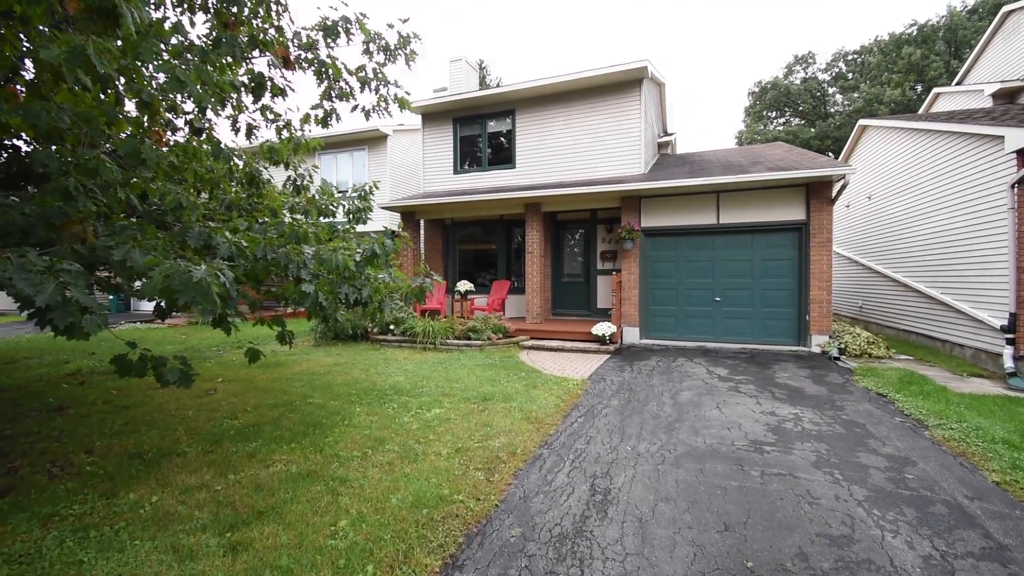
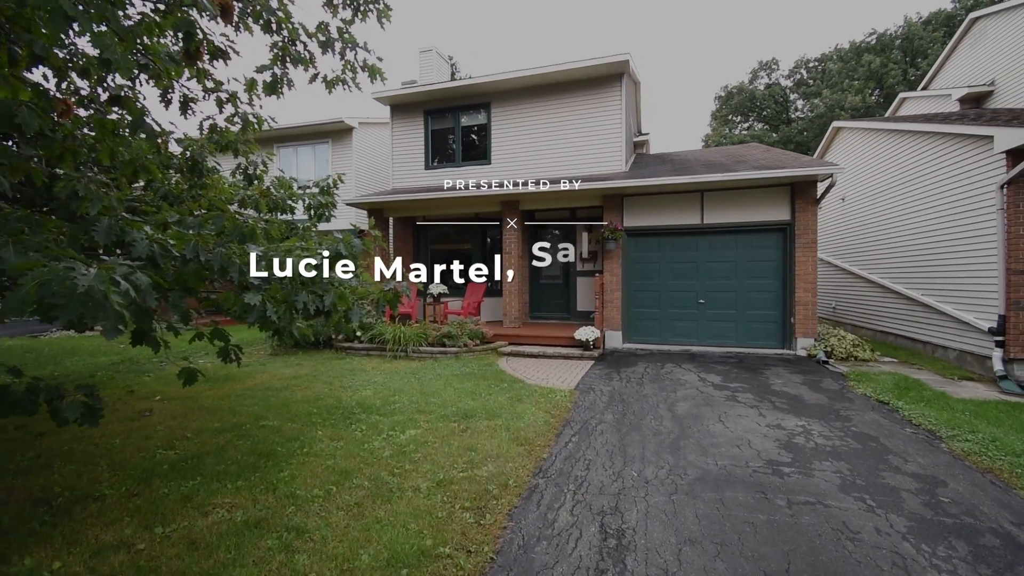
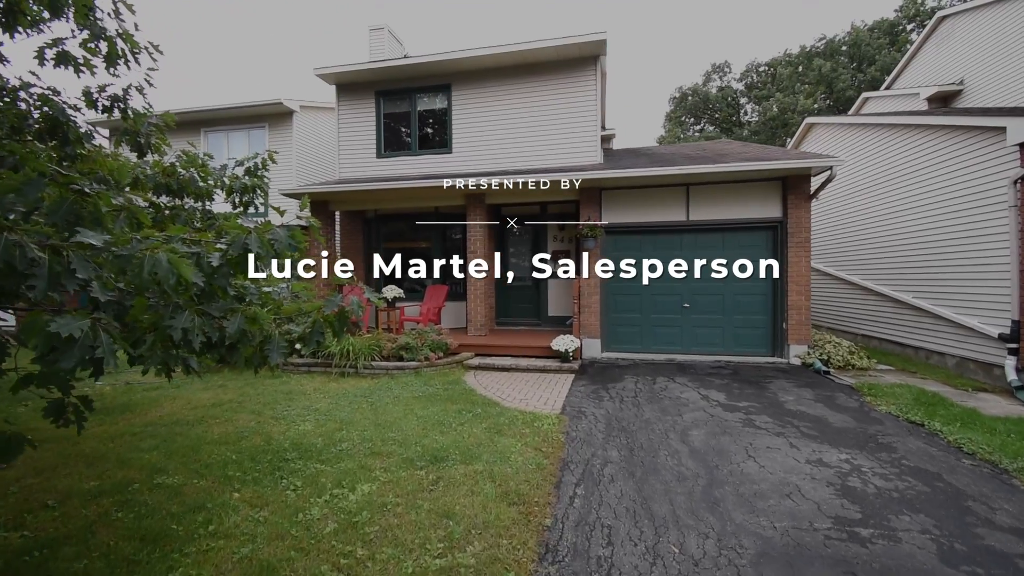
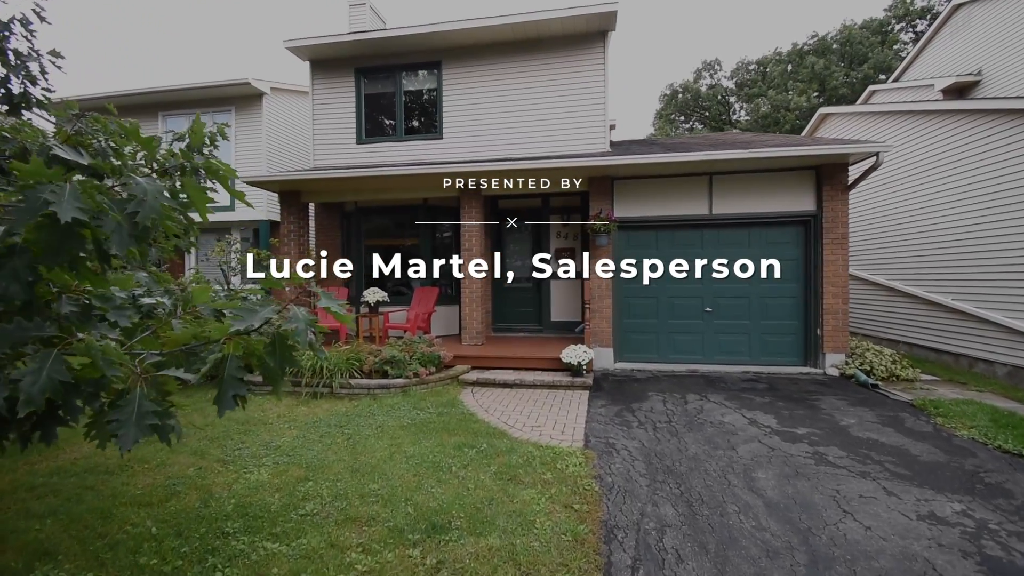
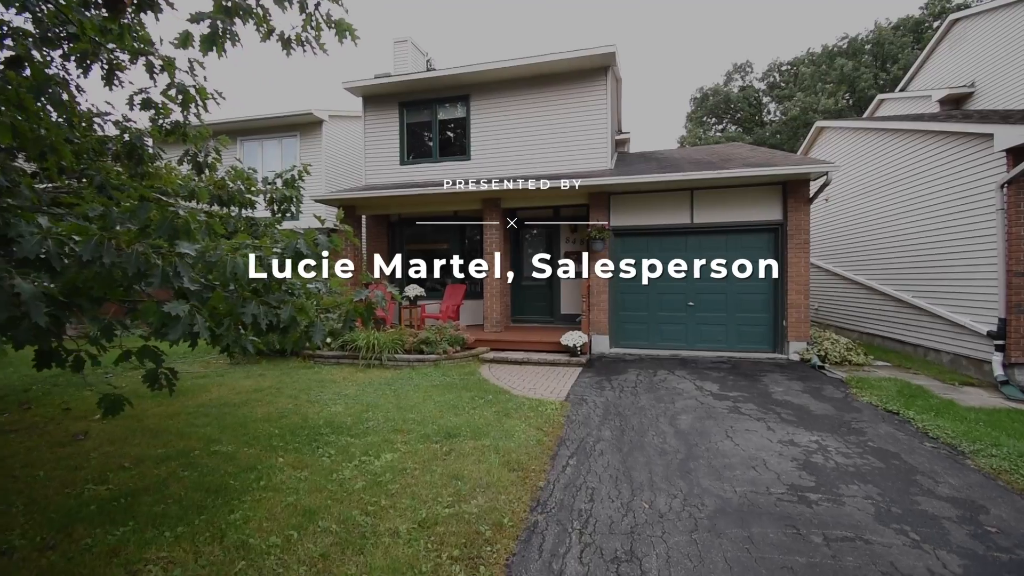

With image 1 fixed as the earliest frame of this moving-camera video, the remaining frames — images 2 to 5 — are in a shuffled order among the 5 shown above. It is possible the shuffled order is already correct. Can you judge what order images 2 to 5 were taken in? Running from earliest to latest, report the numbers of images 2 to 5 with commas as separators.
2, 5, 3, 4
